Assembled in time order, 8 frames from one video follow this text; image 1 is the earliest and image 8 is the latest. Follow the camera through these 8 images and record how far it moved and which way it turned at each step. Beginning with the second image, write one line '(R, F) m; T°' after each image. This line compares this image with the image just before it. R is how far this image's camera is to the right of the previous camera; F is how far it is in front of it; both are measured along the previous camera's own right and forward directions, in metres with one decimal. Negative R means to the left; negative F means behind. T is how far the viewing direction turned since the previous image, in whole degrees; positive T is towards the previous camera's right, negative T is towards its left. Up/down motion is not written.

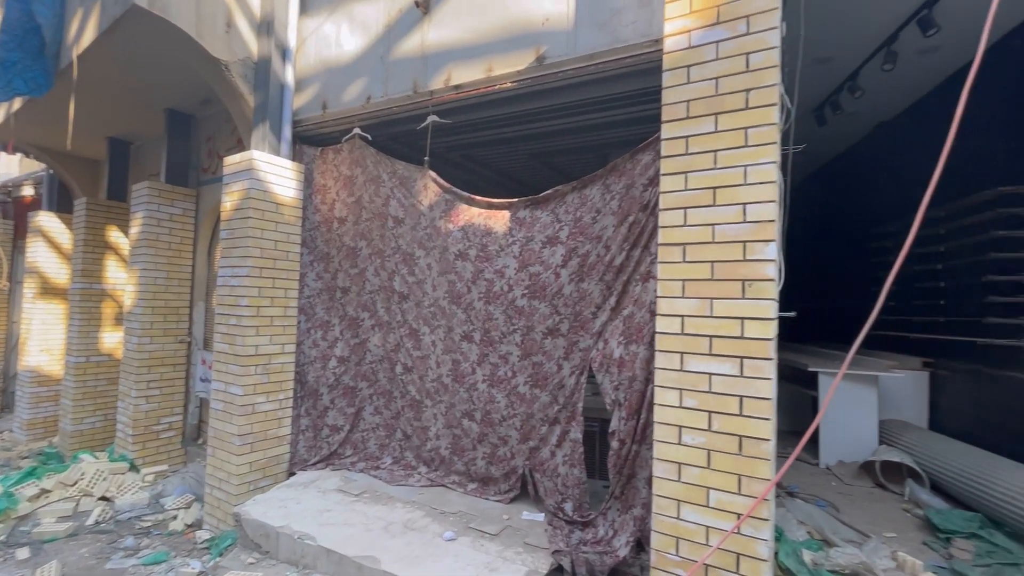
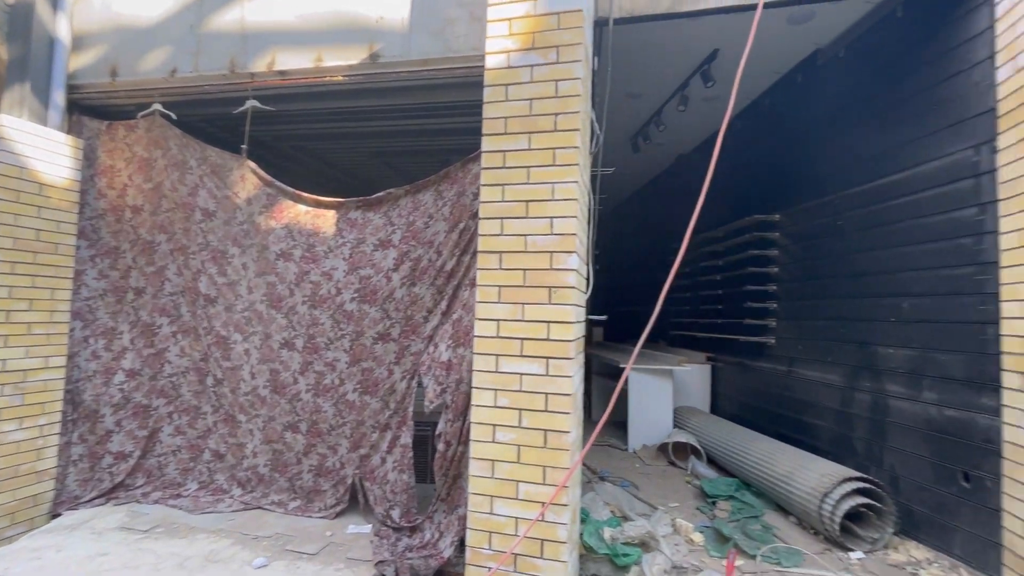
(+0.2, 0.0) m; +17°
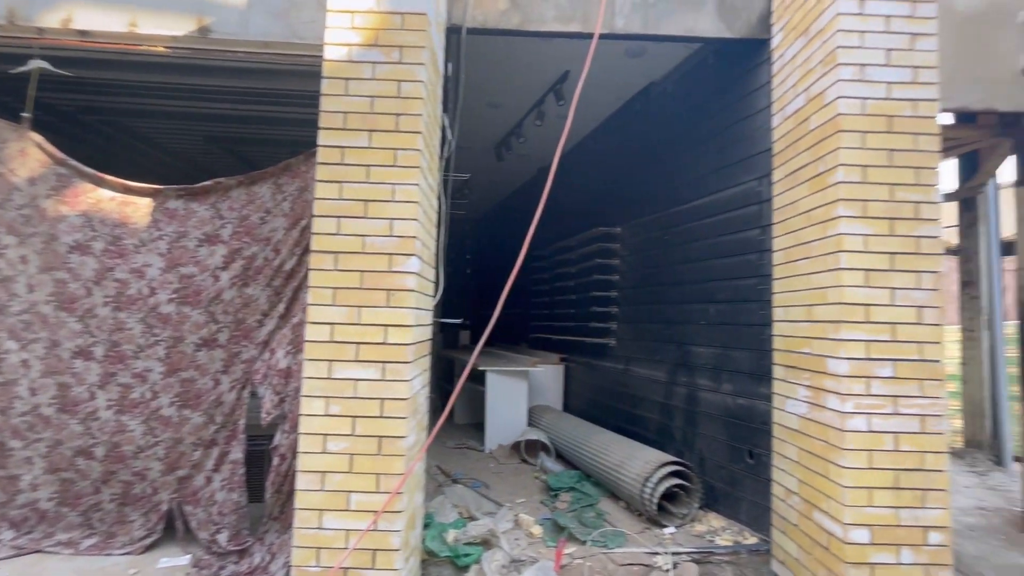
(+0.2, 0.0) m; +14°
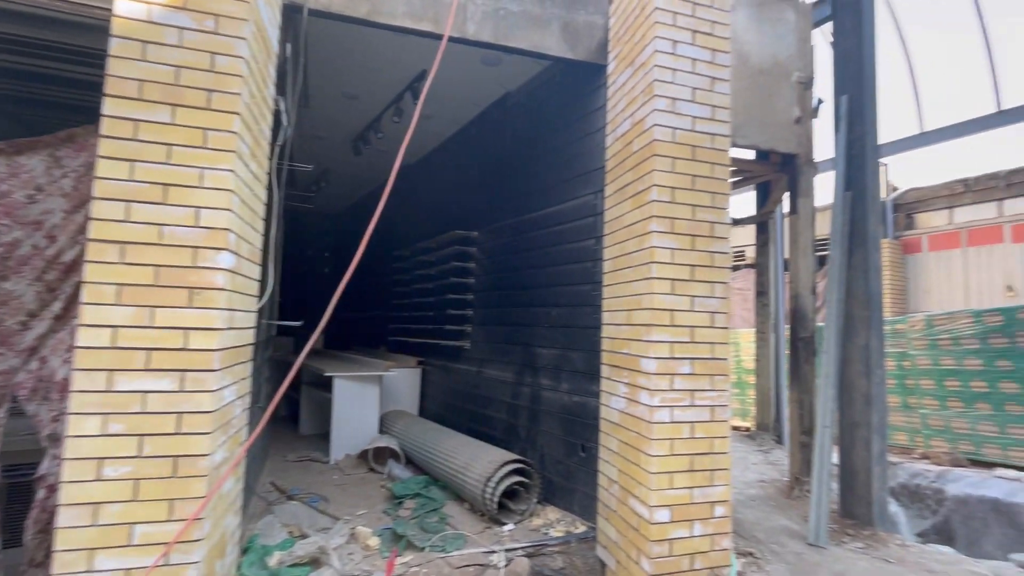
(+0.2, 0.0) m; +15°
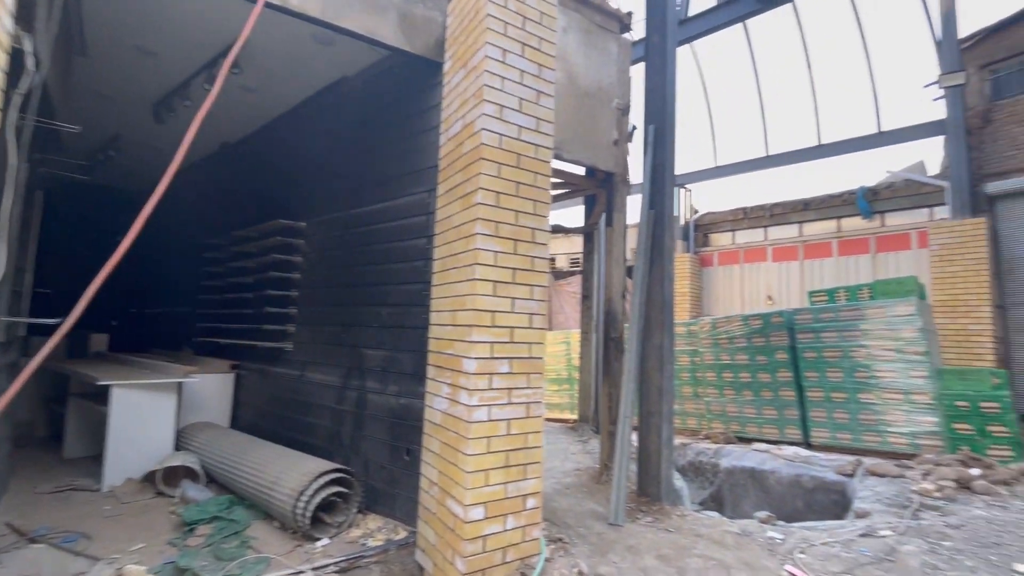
(+0.2, 0.0) m; +17°
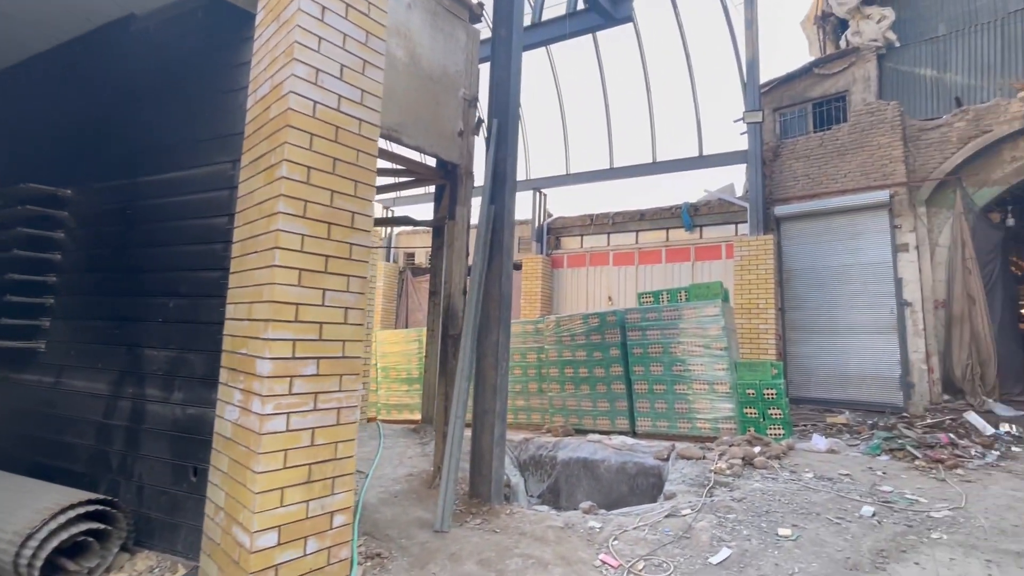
(+0.3, +0.2) m; +16°
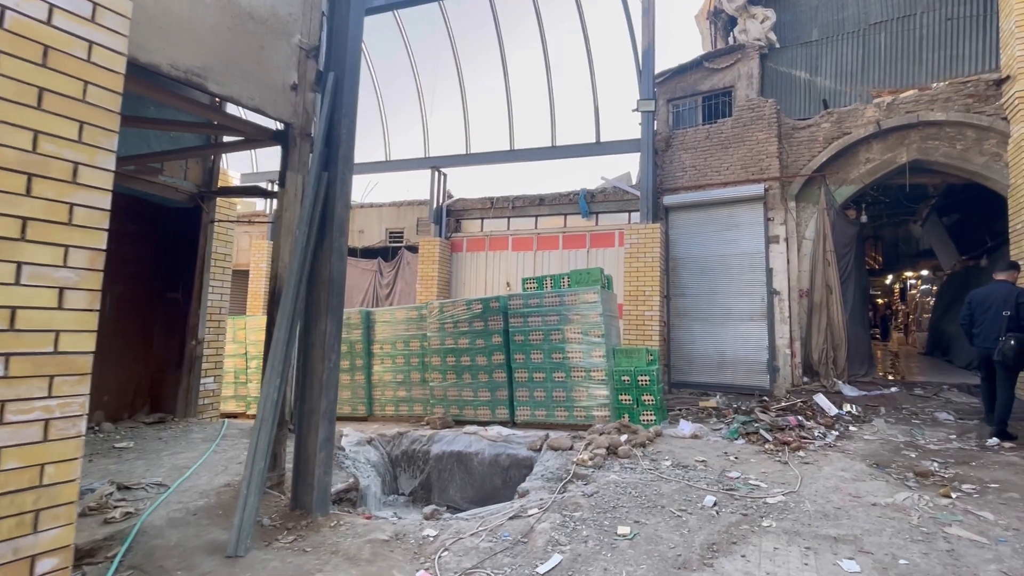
(+0.6, +0.4) m; +9°
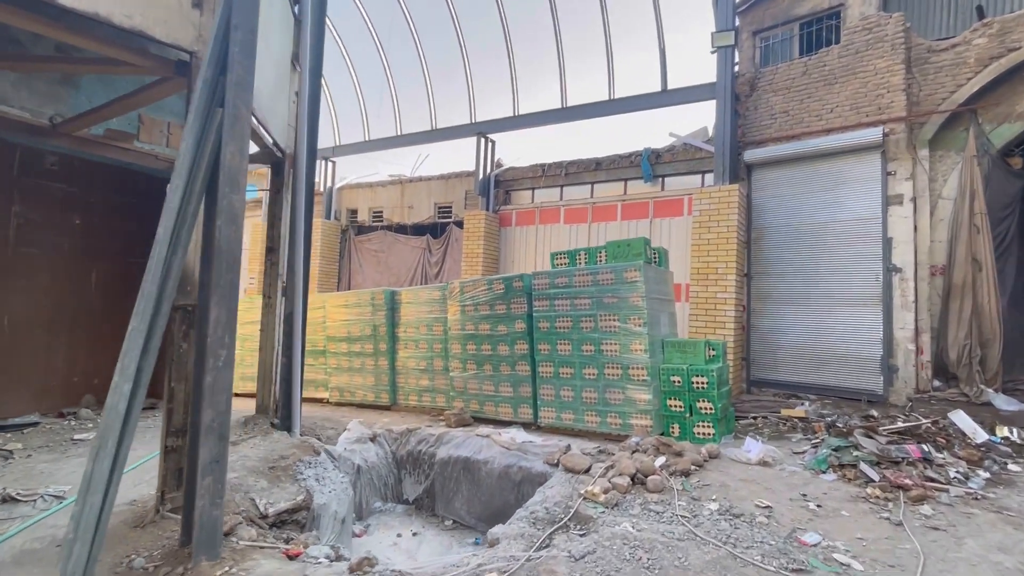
(+0.7, +1.1) m; -10°
